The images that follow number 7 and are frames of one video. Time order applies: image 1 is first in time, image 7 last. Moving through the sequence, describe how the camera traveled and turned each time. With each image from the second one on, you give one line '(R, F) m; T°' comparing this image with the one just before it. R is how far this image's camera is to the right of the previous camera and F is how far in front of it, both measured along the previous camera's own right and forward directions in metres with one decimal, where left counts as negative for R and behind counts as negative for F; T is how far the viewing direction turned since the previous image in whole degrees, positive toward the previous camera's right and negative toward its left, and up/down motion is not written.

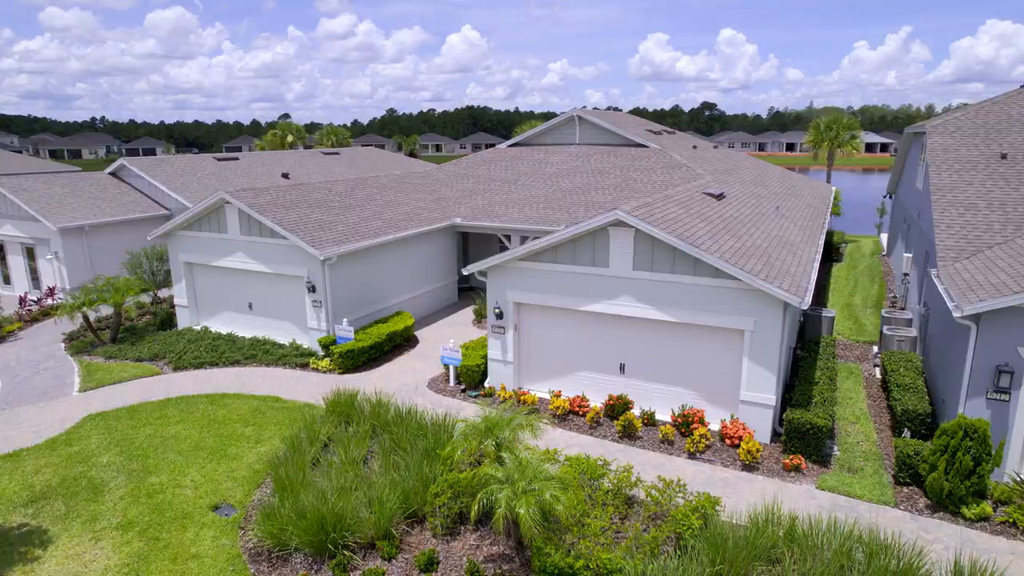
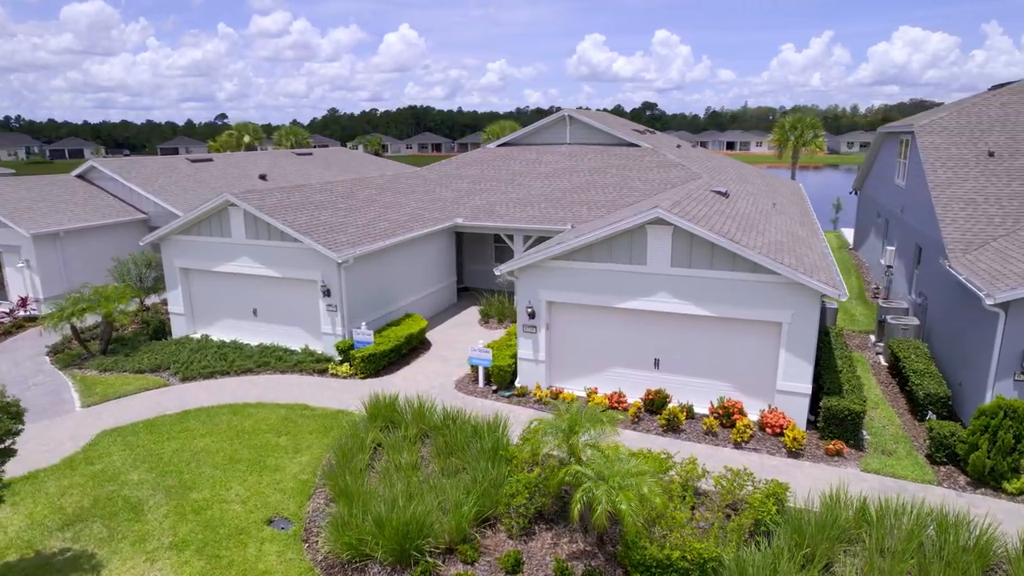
(-1.8, +0.1) m; +5°
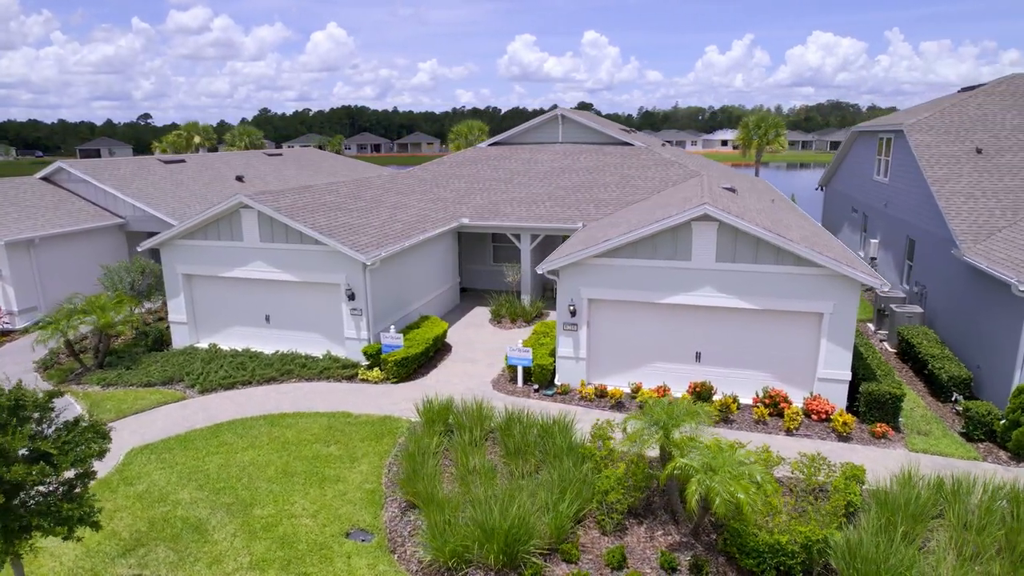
(-2.1, +0.1) m; +6°
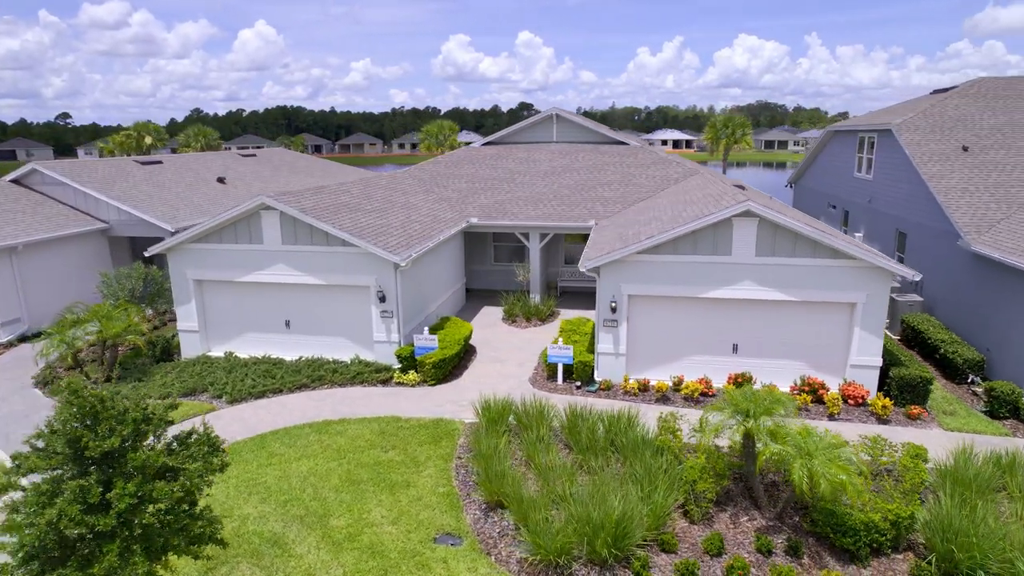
(-2.0, +0.1) m; +5°
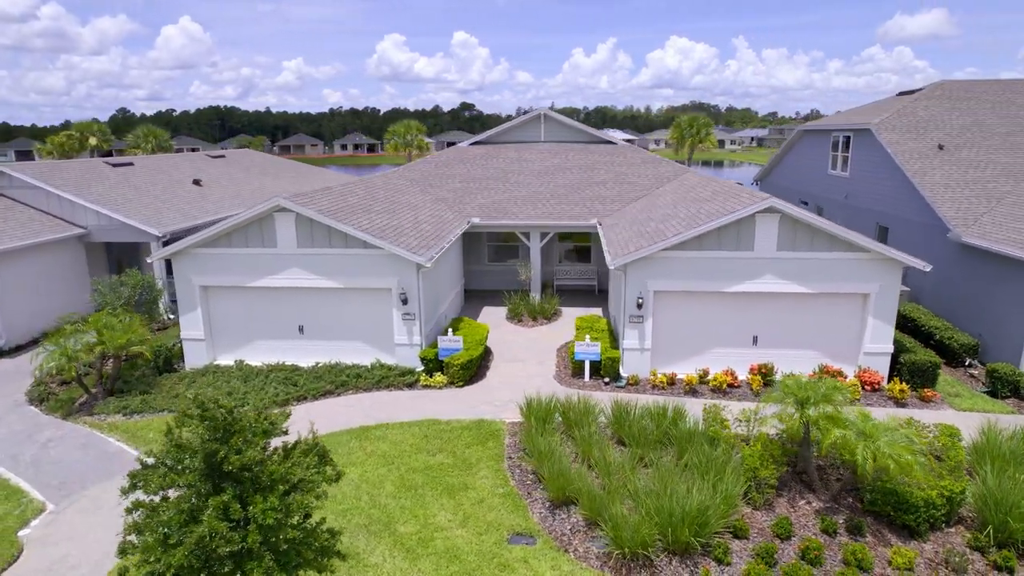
(-1.8, +0.1) m; +5°
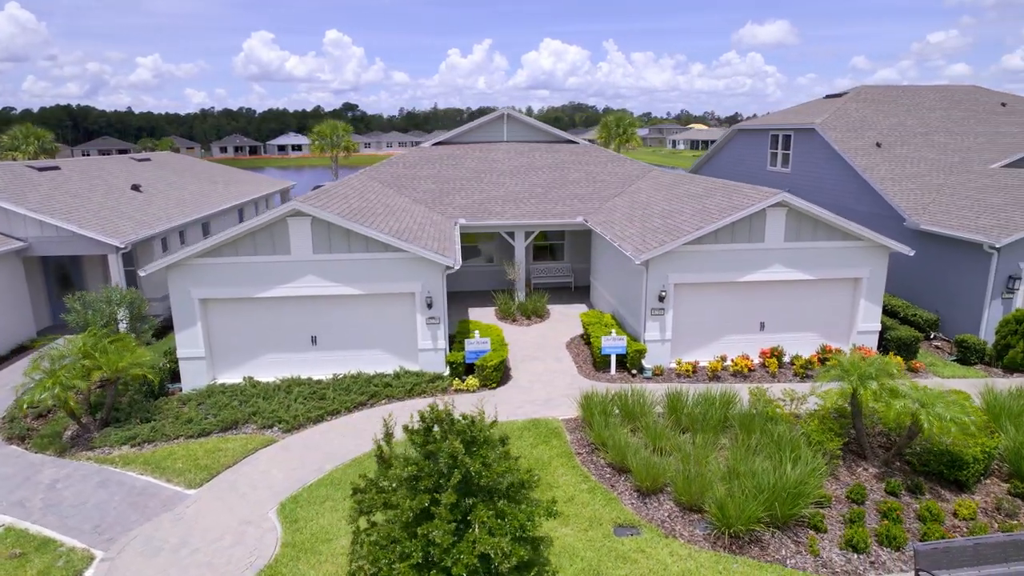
(-2.9, +0.2) m; +10°
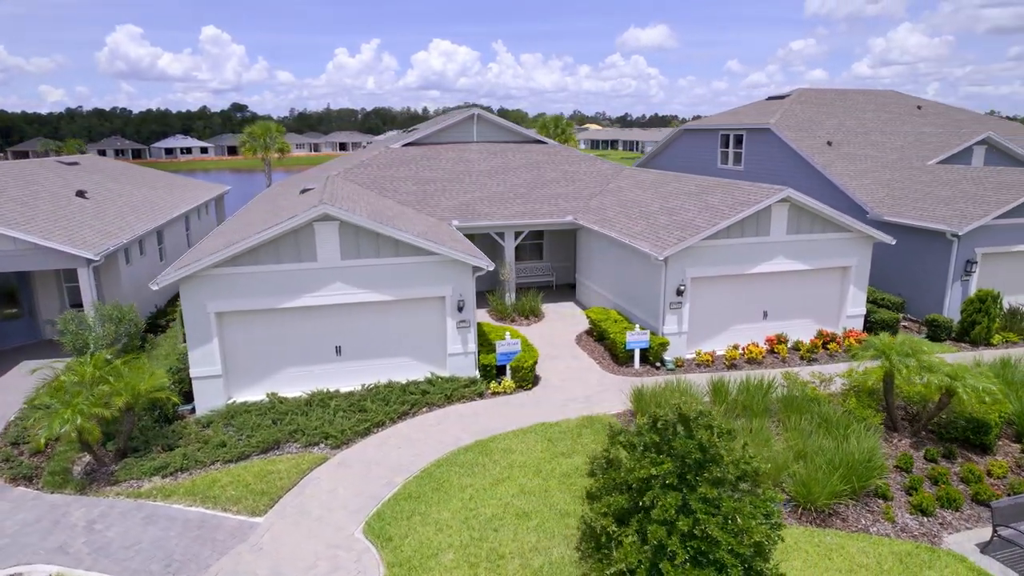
(-2.7, +0.2) m; +9°
